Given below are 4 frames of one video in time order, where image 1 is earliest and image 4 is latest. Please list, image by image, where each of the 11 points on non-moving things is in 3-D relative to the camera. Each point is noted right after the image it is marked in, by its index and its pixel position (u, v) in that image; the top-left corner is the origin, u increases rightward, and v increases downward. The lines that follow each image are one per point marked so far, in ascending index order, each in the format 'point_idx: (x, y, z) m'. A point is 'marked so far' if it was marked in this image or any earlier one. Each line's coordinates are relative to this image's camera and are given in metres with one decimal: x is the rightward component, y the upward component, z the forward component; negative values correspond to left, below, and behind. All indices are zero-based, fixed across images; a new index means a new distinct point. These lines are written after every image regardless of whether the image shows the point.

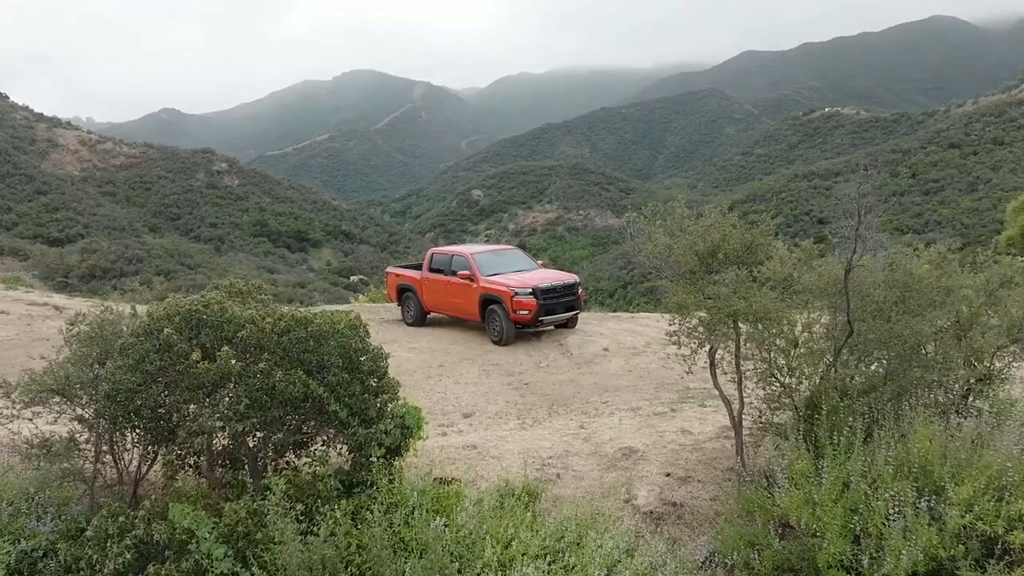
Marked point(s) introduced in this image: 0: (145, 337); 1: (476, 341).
0: (-2.5, -0.3, +4.5) m
1: (-0.5, -0.8, +10.0) m
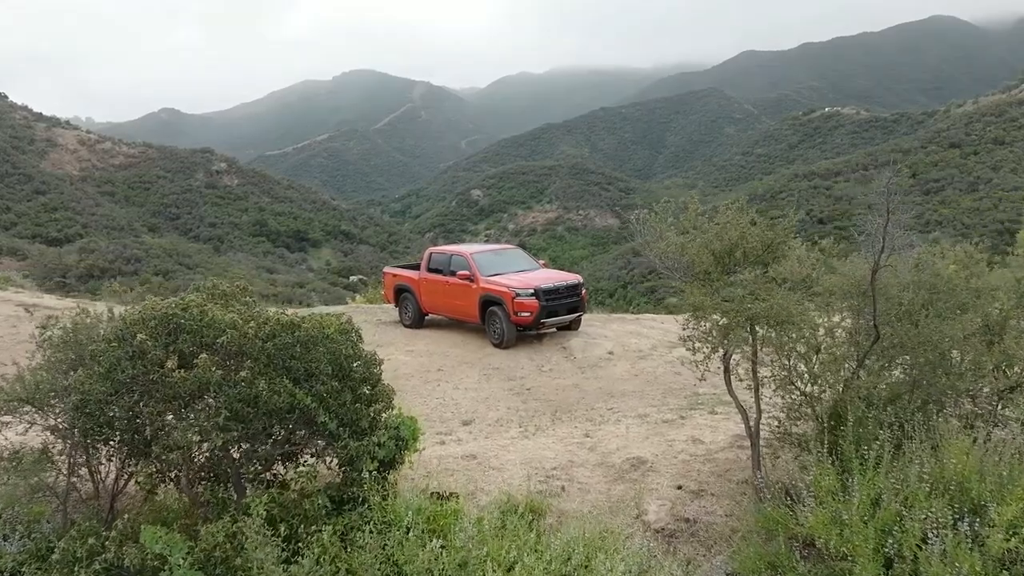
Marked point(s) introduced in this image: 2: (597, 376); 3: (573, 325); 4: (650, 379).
0: (-2.5, -0.4, +4.2) m
1: (-0.5, -0.8, +9.6) m
2: (+1.1, -1.1, +8.3) m
3: (+0.9, -0.6, +9.8) m
4: (+1.7, -1.1, +8.2) m
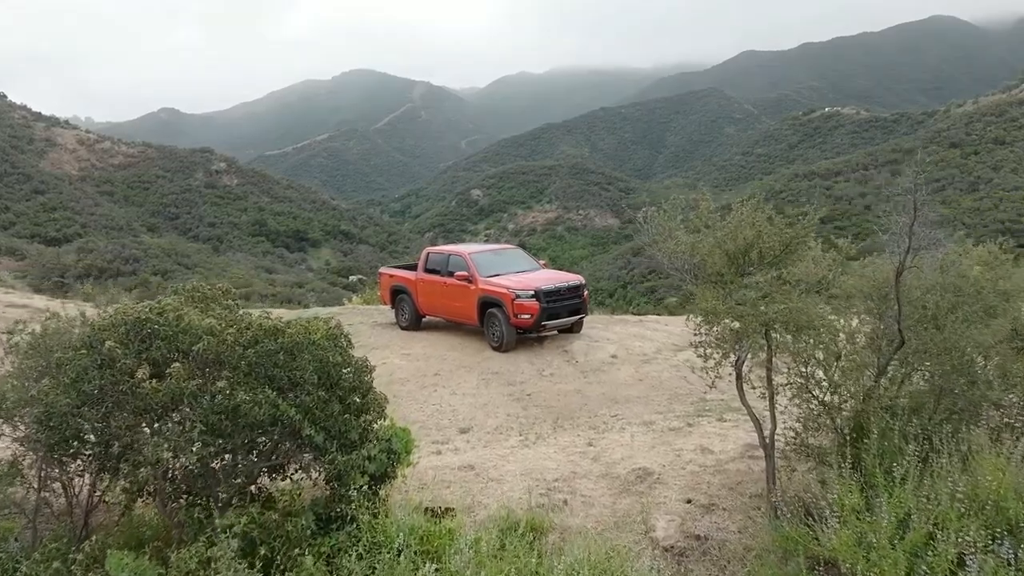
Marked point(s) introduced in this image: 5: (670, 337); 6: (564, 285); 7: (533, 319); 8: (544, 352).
0: (-2.5, -0.4, +3.9) m
1: (-0.5, -0.8, +9.3) m
2: (+1.1, -1.1, +8.0) m
3: (+0.9, -0.6, +9.5) m
4: (+1.7, -1.2, +7.9) m
5: (+2.4, -0.7, +9.9) m
6: (+0.7, 0.0, +8.9) m
7: (+0.3, -0.4, +8.6) m
8: (+0.4, -0.9, +8.9) m
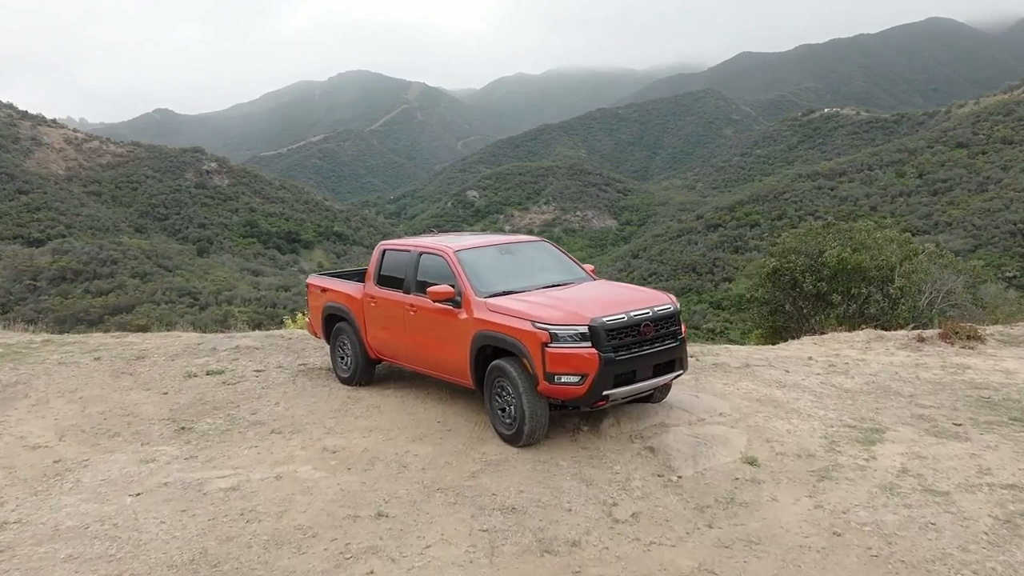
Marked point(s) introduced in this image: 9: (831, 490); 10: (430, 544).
0: (-2.3, -0.6, -0.6) m
1: (-0.3, -1.0, +4.8) m
2: (+1.3, -1.3, +3.5) m
3: (+1.1, -0.8, +5.0) m
4: (+1.9, -1.4, +3.4) m
5: (+2.6, -0.9, +5.5) m
6: (+0.9, -0.2, +4.4) m
7: (+0.5, -0.6, +4.2) m
8: (+0.6, -1.1, +4.4) m
9: (+2.0, -1.2, +4.0) m
10: (-0.4, -1.3, +3.6) m
